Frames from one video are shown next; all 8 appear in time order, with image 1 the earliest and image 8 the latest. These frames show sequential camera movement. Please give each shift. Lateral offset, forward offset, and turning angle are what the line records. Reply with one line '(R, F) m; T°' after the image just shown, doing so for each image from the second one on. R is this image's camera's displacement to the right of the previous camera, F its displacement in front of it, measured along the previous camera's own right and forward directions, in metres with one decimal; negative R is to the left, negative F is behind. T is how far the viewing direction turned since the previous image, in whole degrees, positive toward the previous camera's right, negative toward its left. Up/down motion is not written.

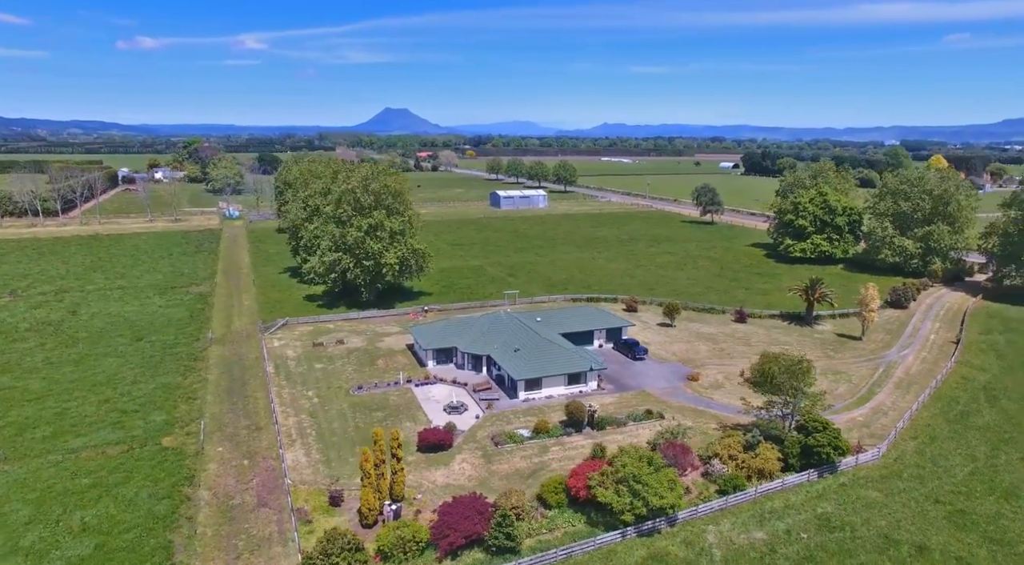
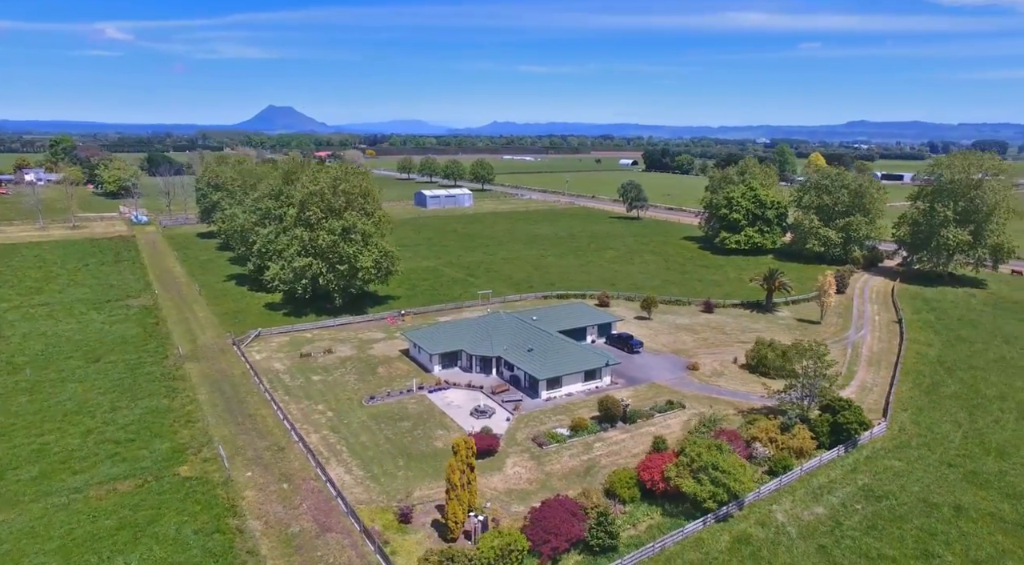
(-8.9, +1.0) m; +10°
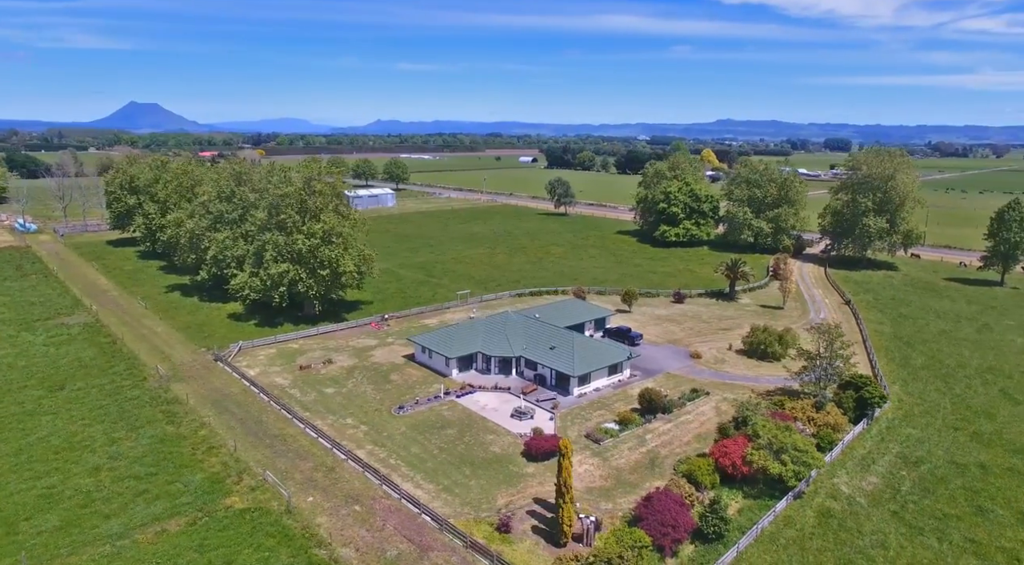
(-10.0, +1.5) m; +11°
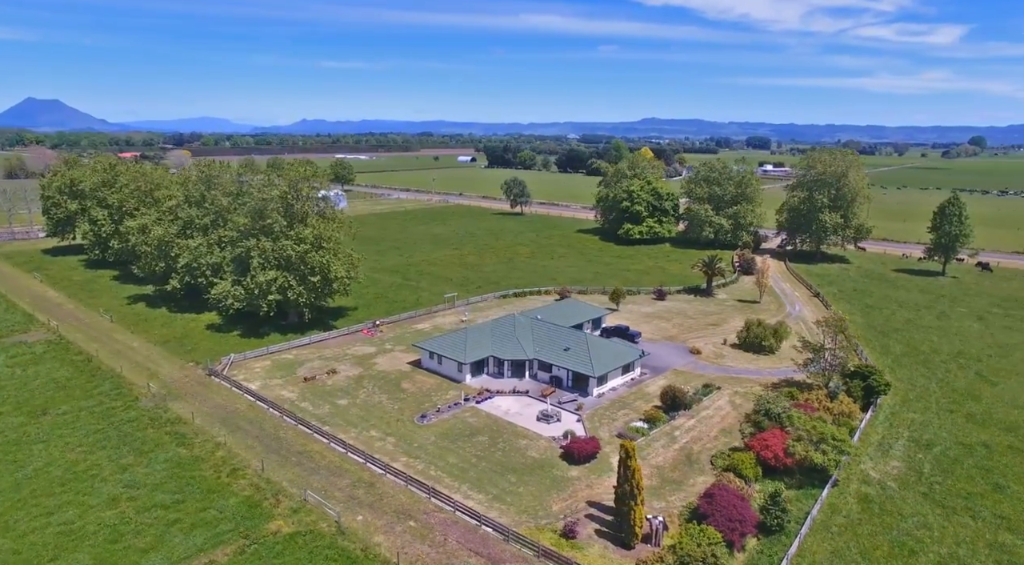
(-6.1, +0.8) m; +7°
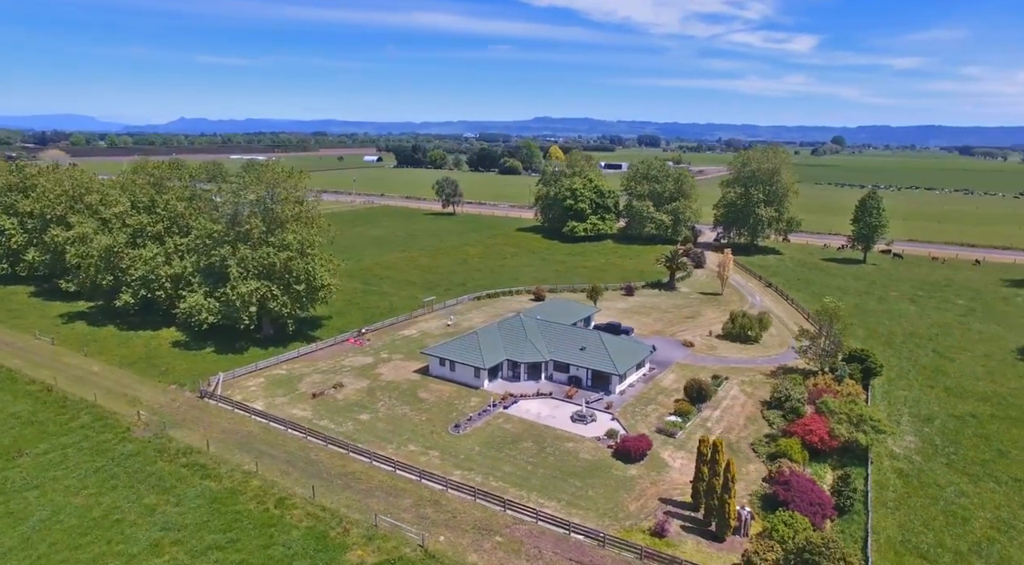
(-8.7, +1.7) m; +10°
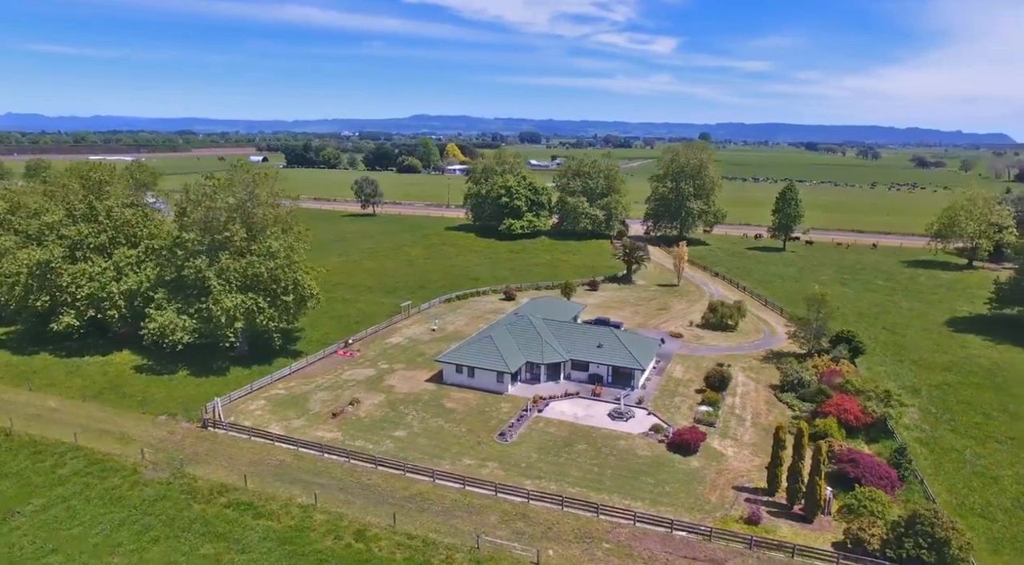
(-9.6, +2.2) m; +11°
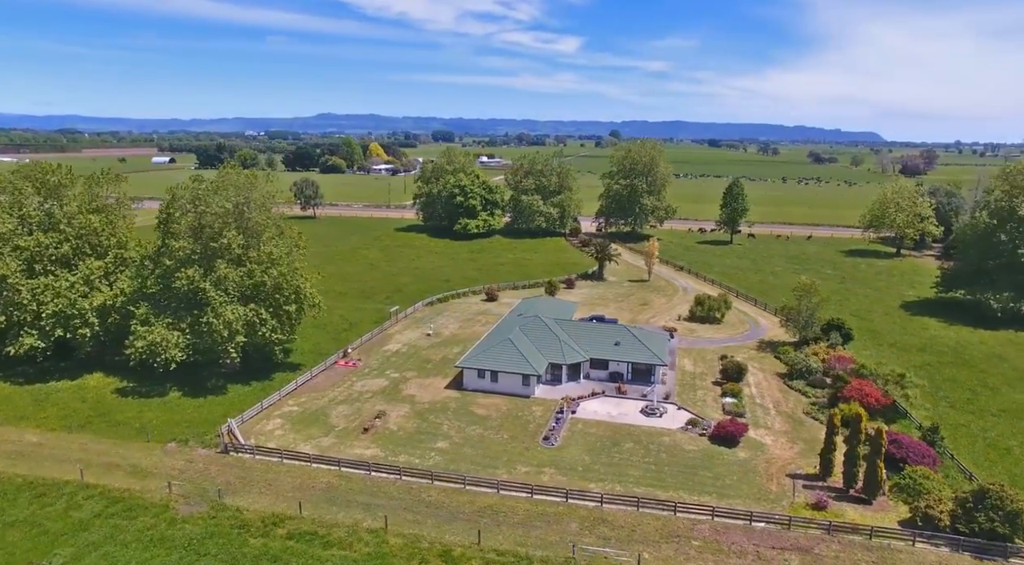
(-7.4, +1.6) m; +8°
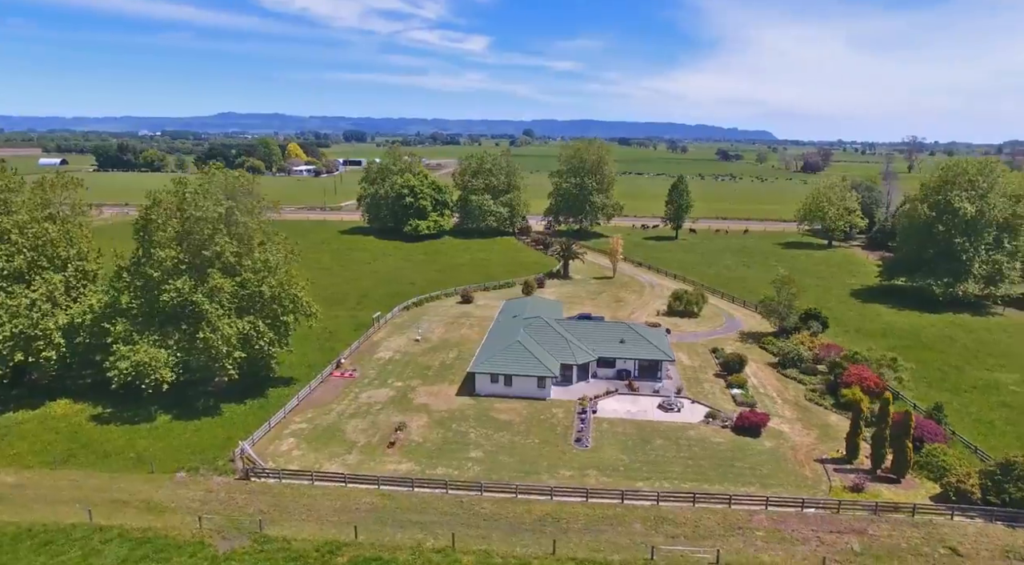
(-6.4, +1.5) m; +8°
